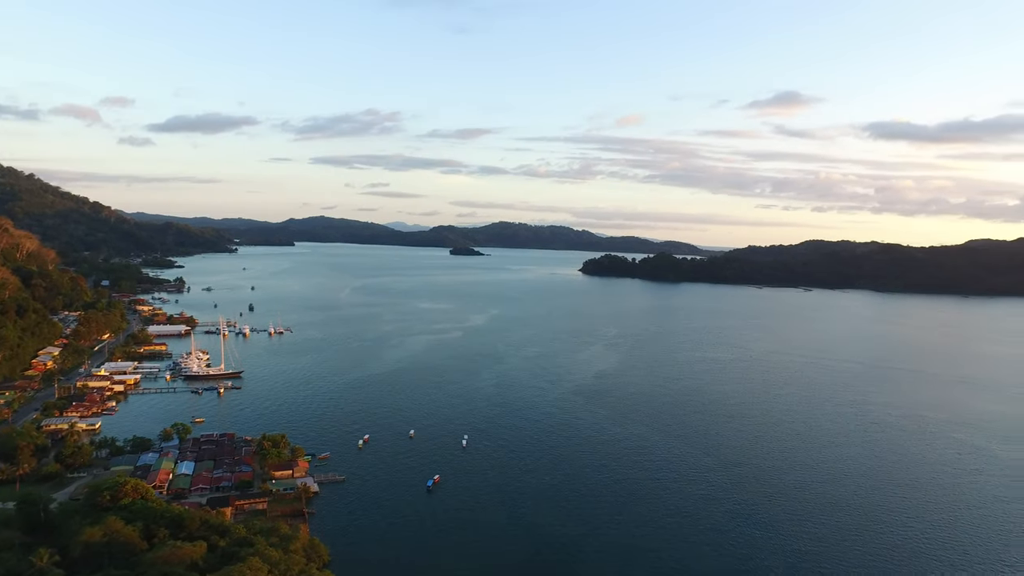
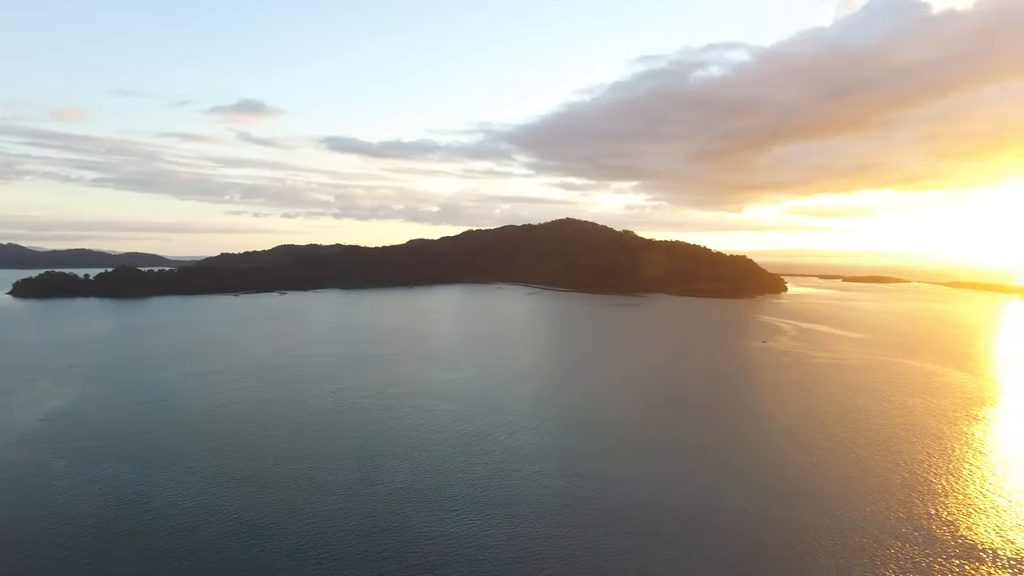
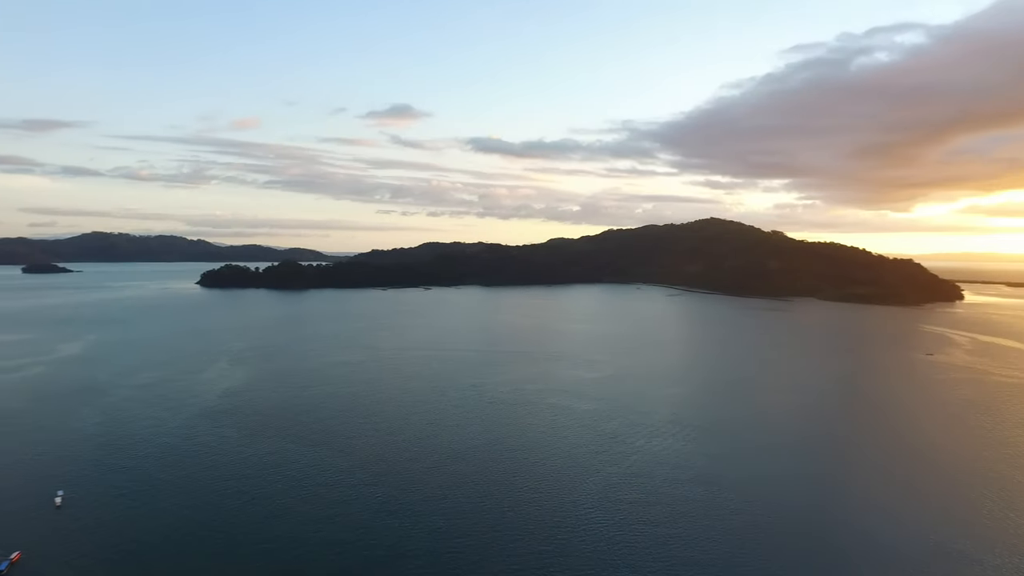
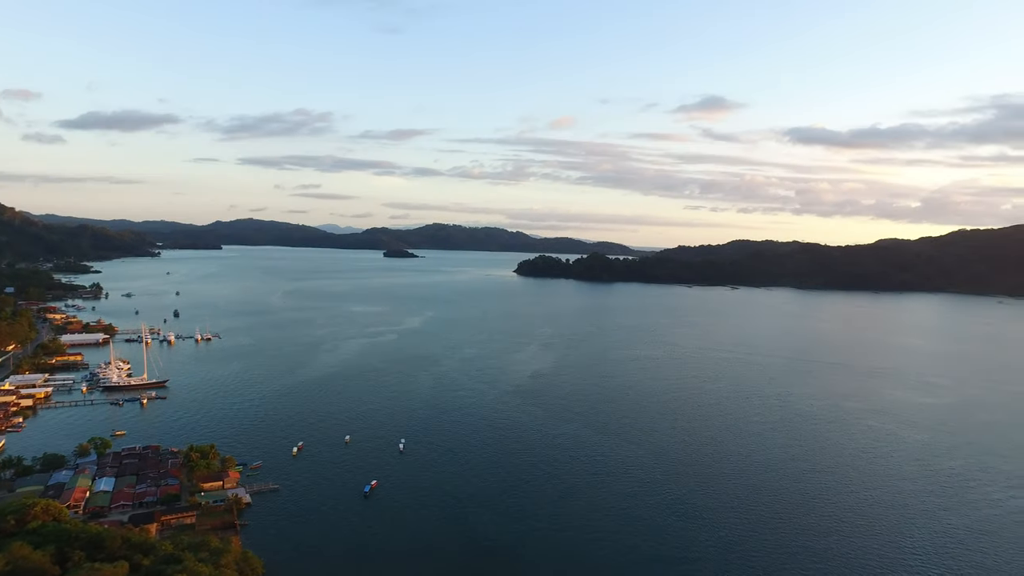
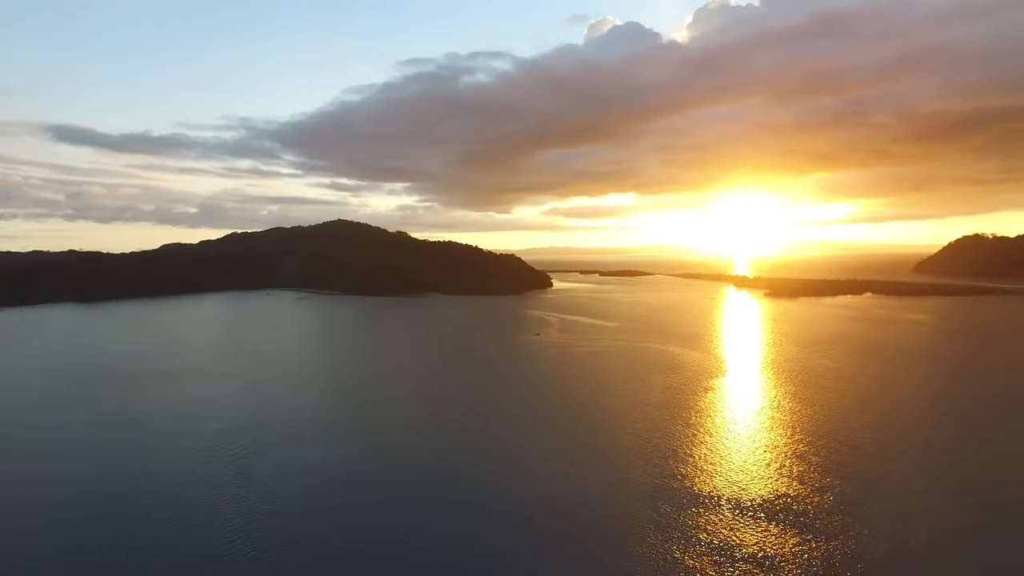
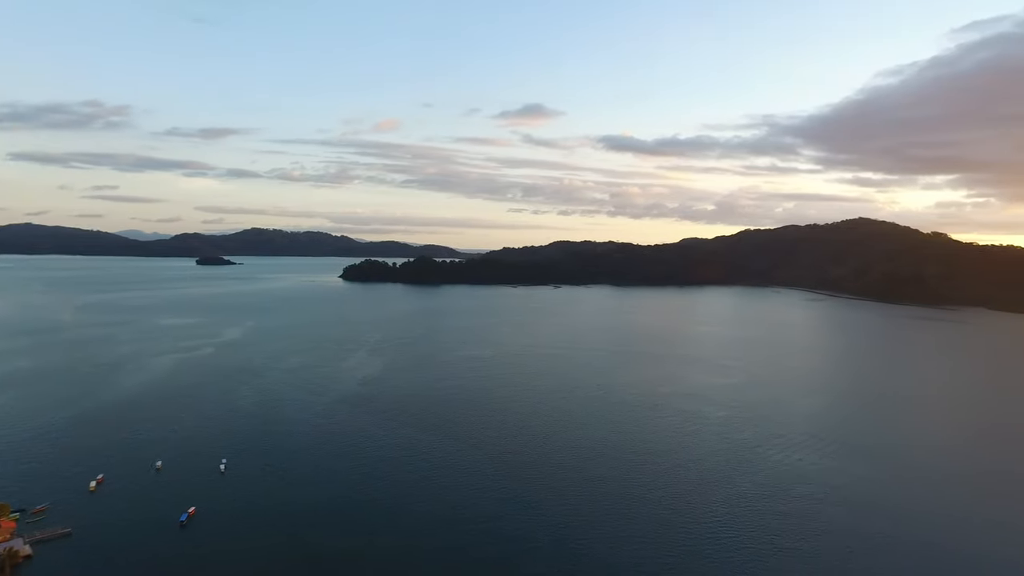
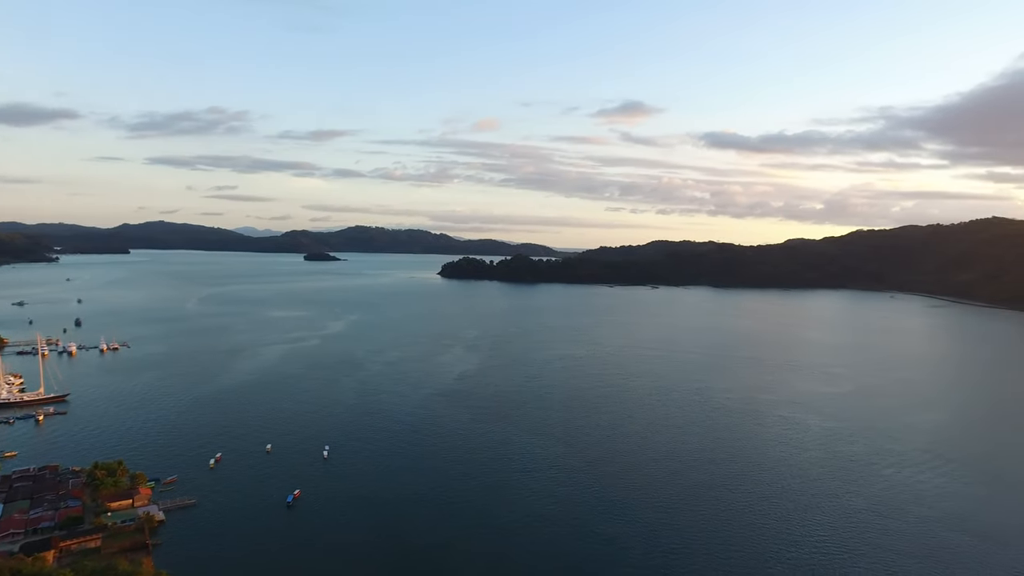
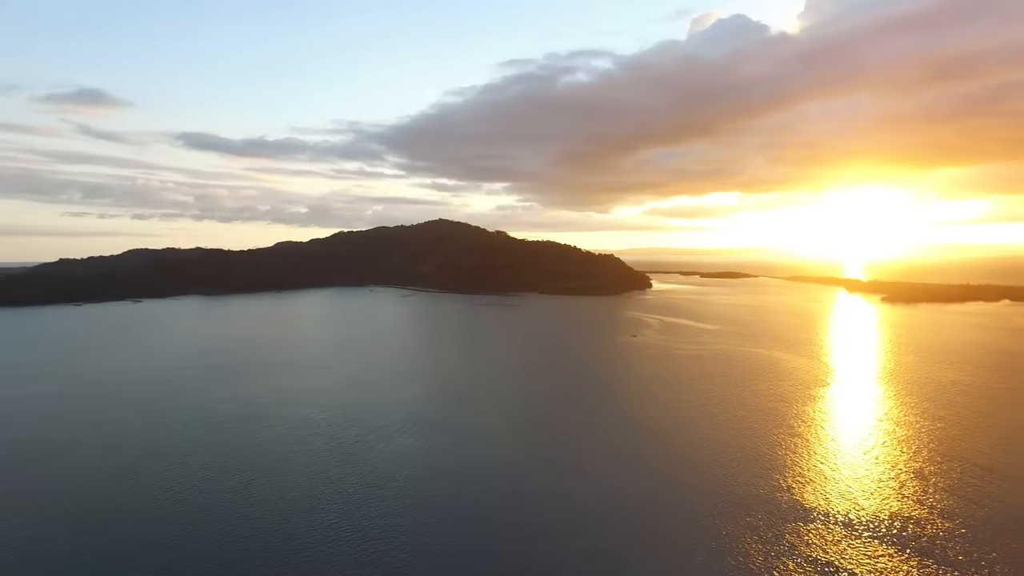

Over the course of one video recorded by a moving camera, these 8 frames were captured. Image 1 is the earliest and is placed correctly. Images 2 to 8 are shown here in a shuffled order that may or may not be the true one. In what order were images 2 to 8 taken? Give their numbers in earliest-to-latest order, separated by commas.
4, 7, 6, 3, 2, 8, 5
